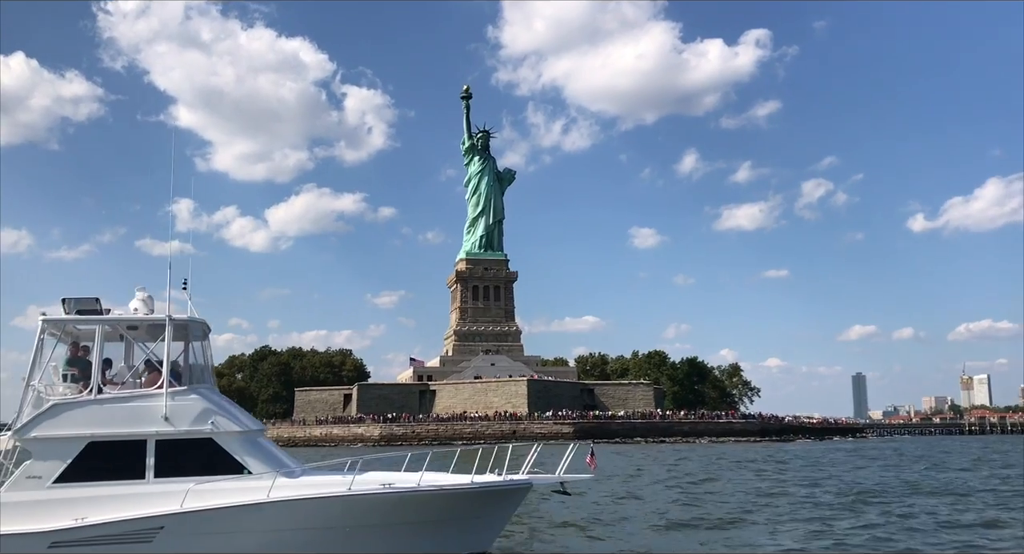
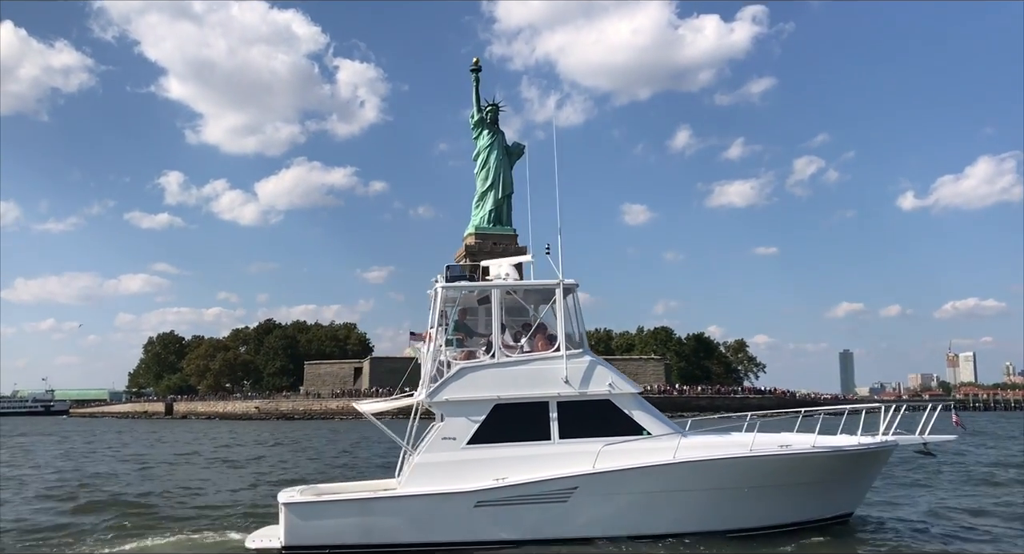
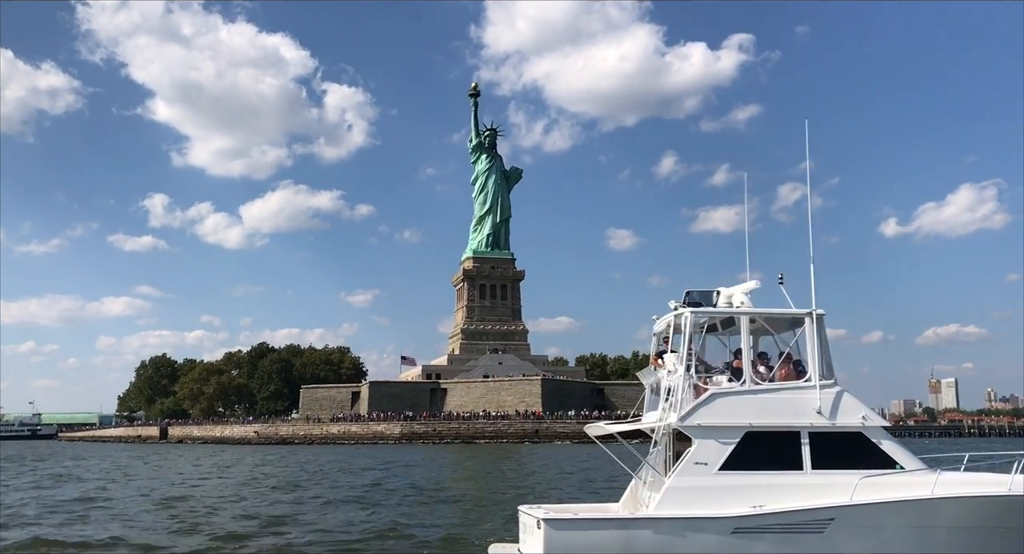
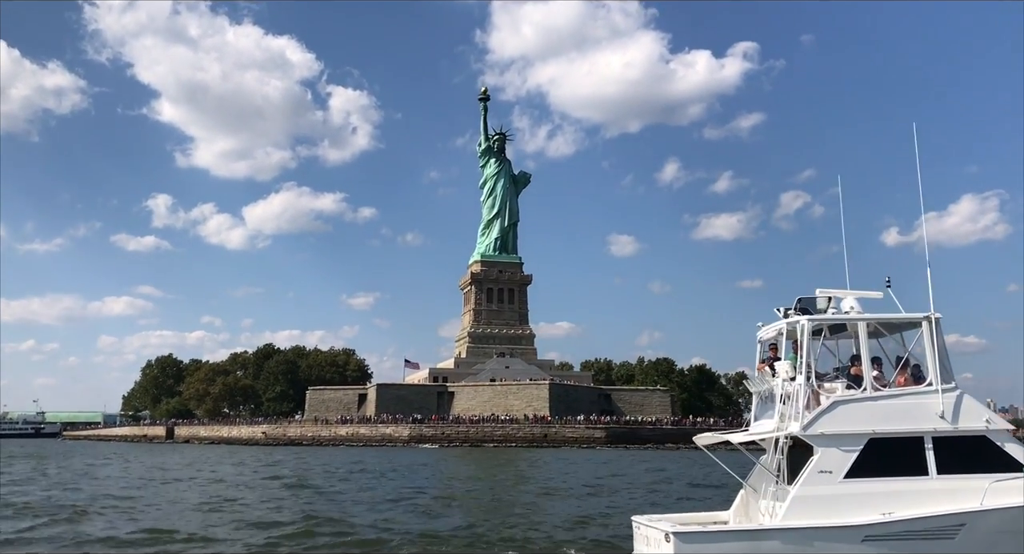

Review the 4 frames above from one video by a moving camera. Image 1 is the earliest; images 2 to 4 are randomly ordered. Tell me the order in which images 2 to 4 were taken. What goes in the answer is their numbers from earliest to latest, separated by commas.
2, 3, 4
